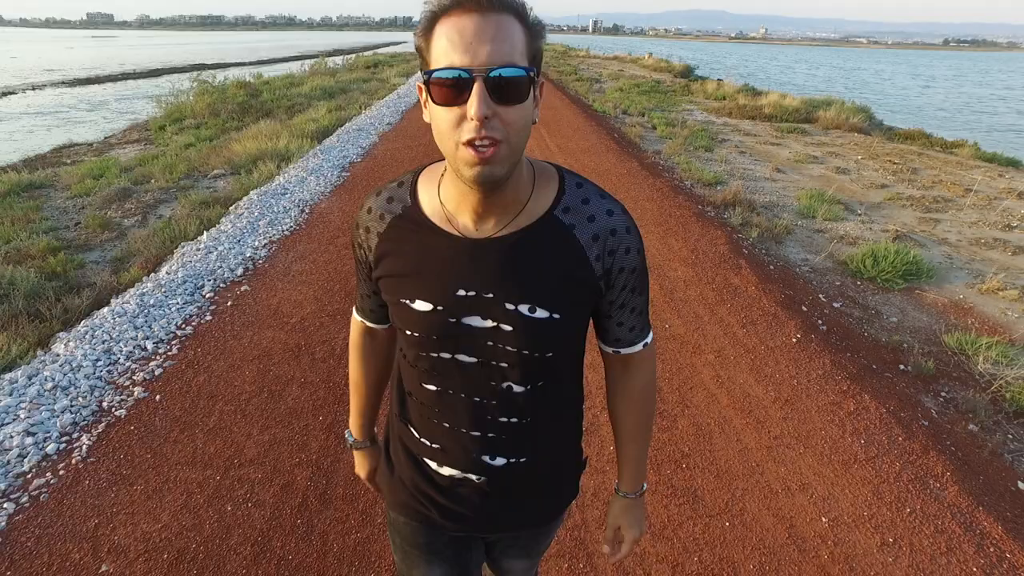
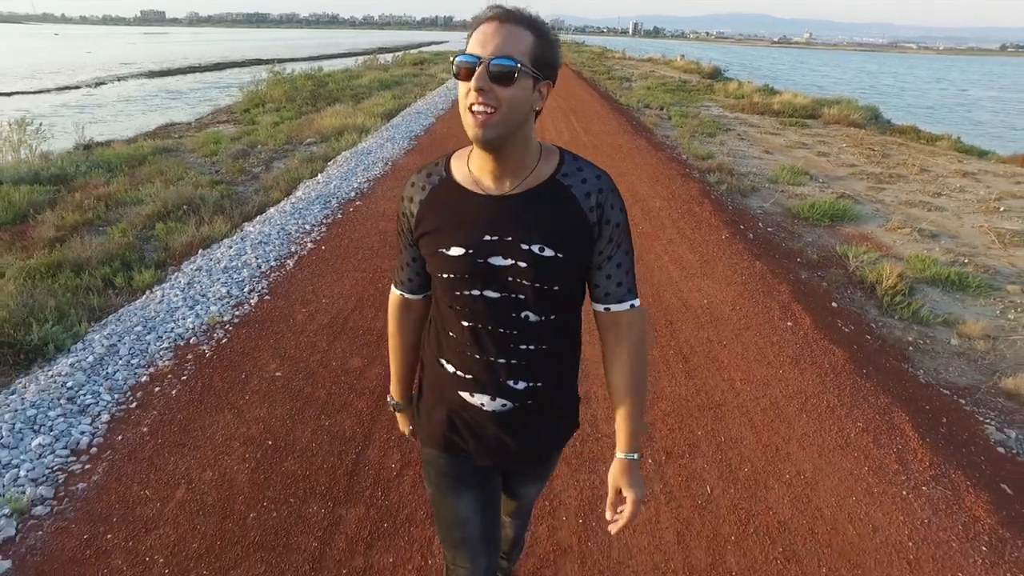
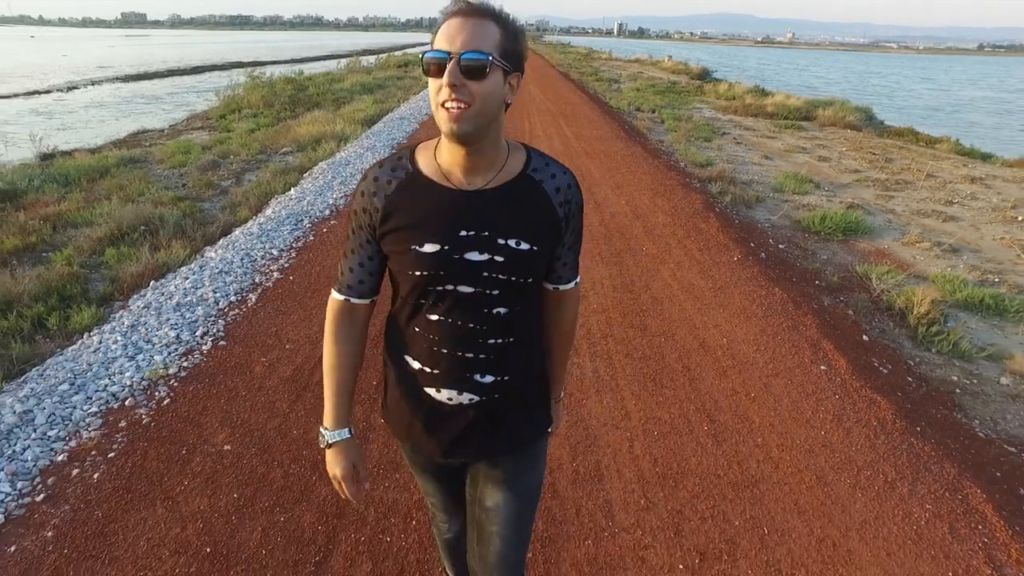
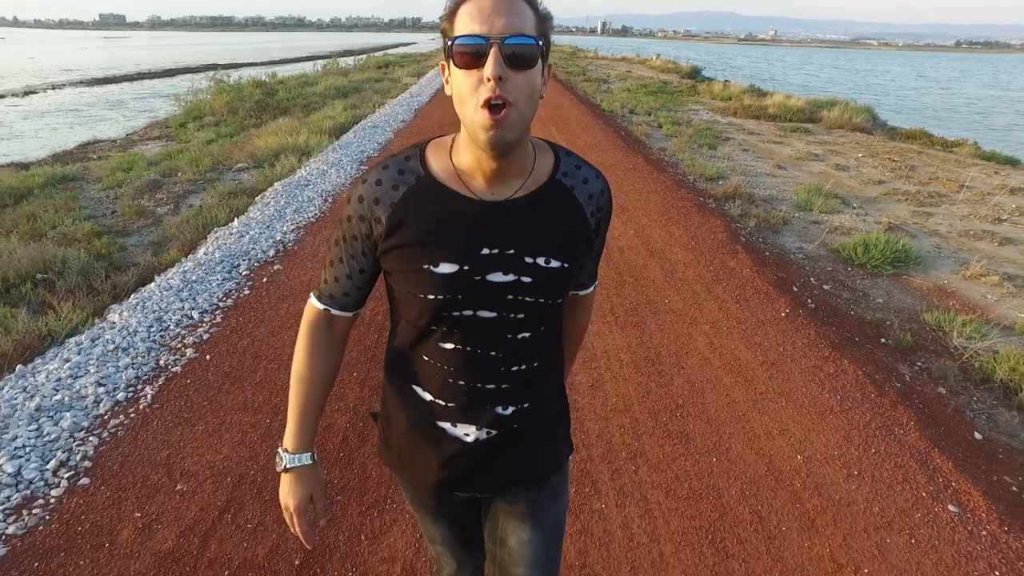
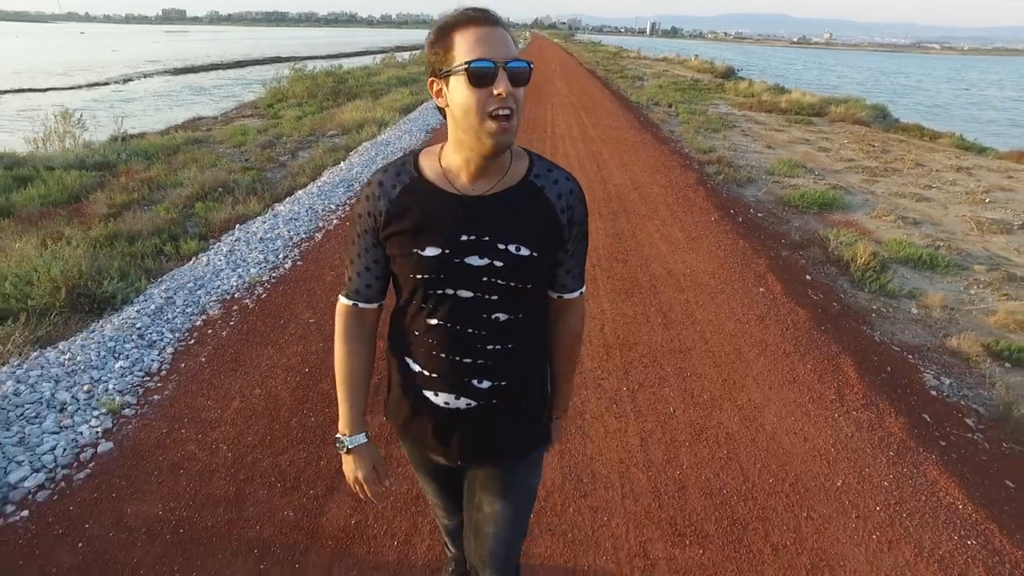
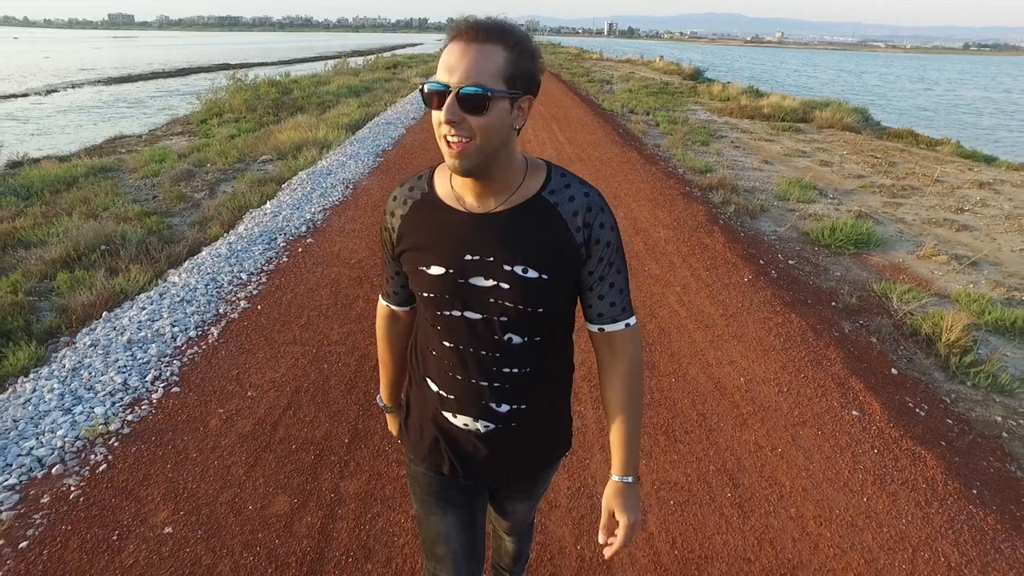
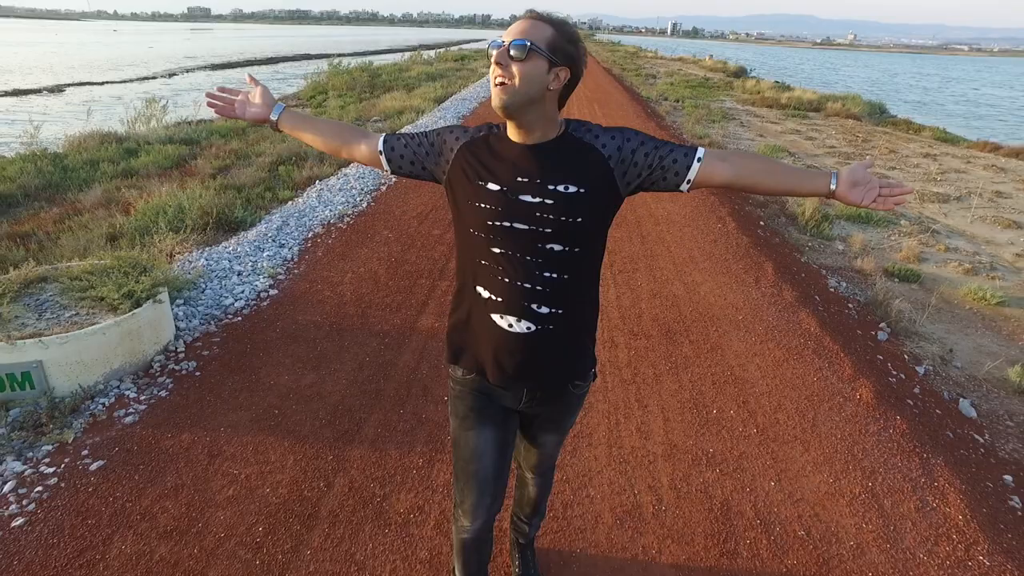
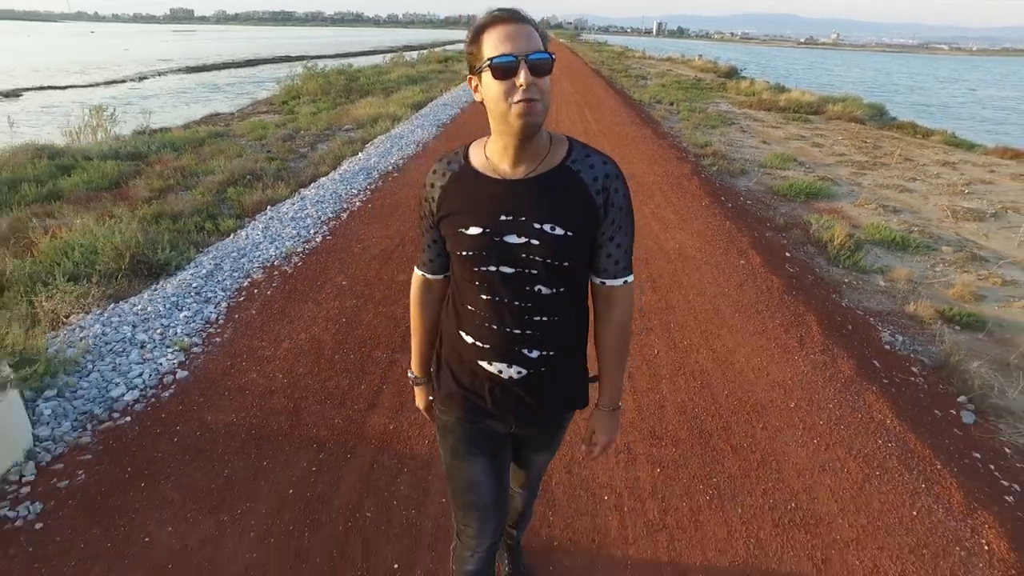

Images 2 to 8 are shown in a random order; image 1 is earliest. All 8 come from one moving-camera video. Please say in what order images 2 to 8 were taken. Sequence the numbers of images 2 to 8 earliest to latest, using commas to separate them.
4, 6, 3, 2, 5, 8, 7
